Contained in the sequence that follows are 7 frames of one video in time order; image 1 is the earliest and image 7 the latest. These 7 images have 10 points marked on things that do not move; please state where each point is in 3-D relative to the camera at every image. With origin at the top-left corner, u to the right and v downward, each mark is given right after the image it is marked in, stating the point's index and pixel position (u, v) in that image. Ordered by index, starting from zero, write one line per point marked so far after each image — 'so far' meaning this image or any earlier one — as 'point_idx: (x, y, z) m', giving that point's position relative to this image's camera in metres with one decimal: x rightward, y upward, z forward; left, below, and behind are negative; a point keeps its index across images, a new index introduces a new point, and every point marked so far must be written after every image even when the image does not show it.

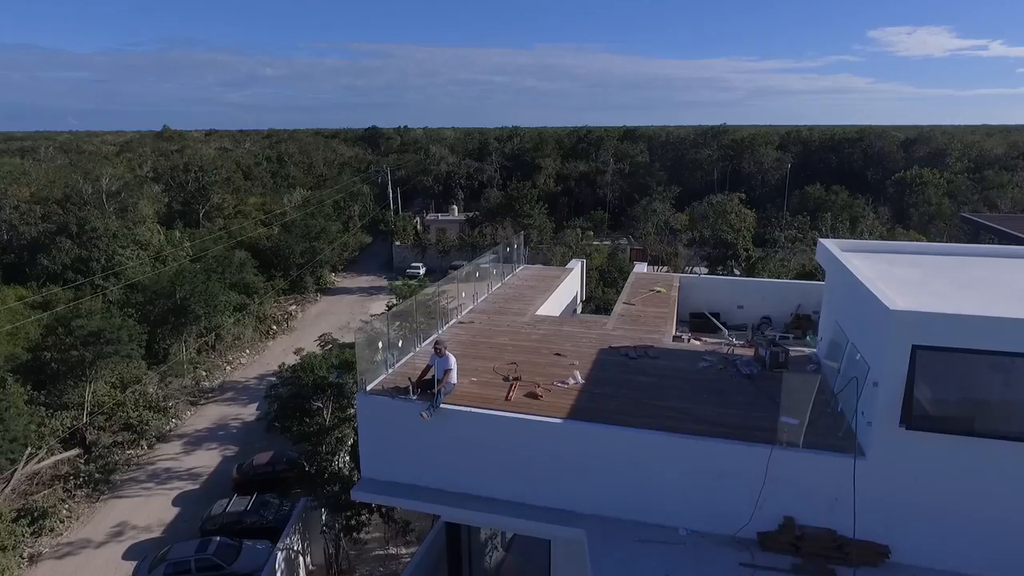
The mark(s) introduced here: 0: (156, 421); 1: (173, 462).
0: (-10.0, -3.7, +17.1) m
1: (-9.0, -4.6, +16.2) m
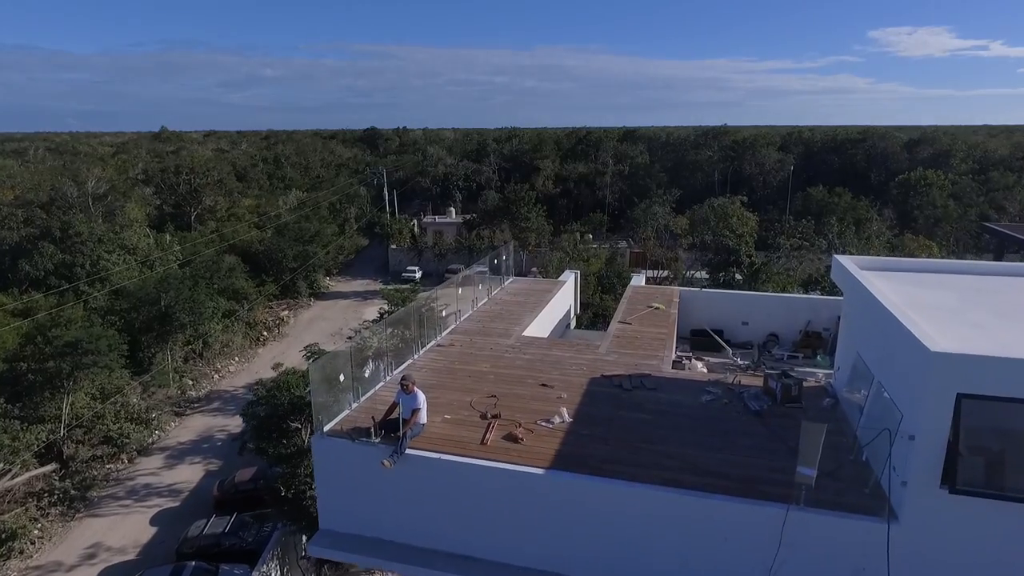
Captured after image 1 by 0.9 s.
0: (-10.1, -3.9, +16.5) m
1: (-9.2, -4.8, +15.6) m
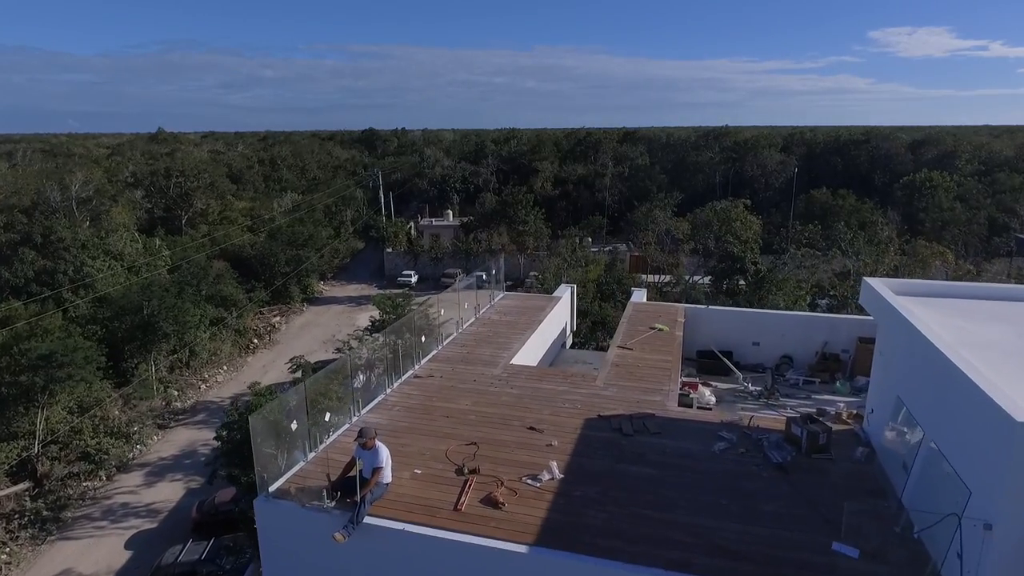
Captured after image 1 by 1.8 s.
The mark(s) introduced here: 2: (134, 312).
0: (-10.3, -4.2, +15.8) m
1: (-9.3, -5.1, +14.9) m
2: (-11.8, -0.8, +19.0) m
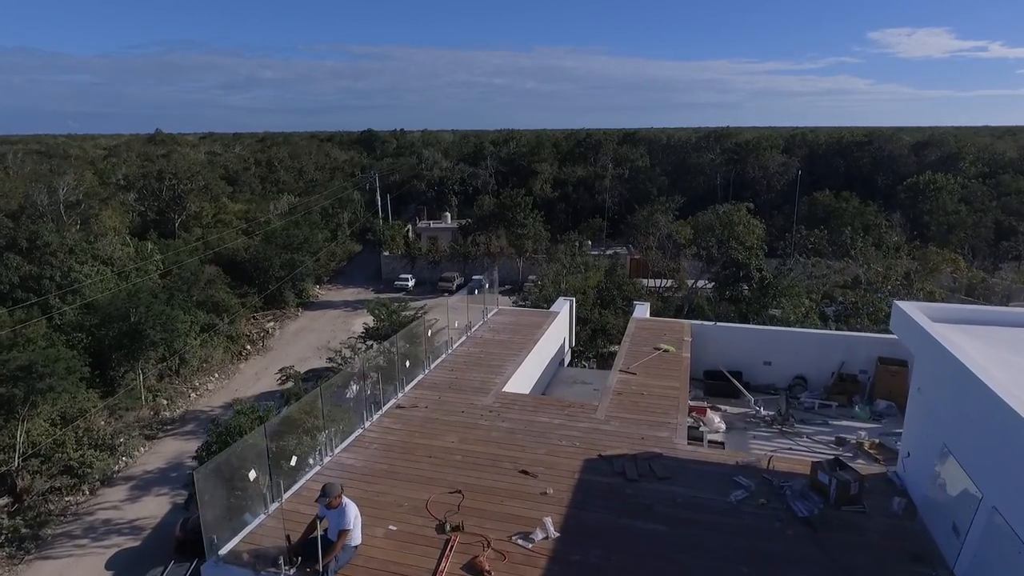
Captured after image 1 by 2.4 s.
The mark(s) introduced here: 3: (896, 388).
0: (-10.3, -4.4, +15.3) m
1: (-9.4, -5.3, +14.4) m
2: (-11.8, -1.0, +18.5) m
3: (+4.6, -1.2, +7.3) m
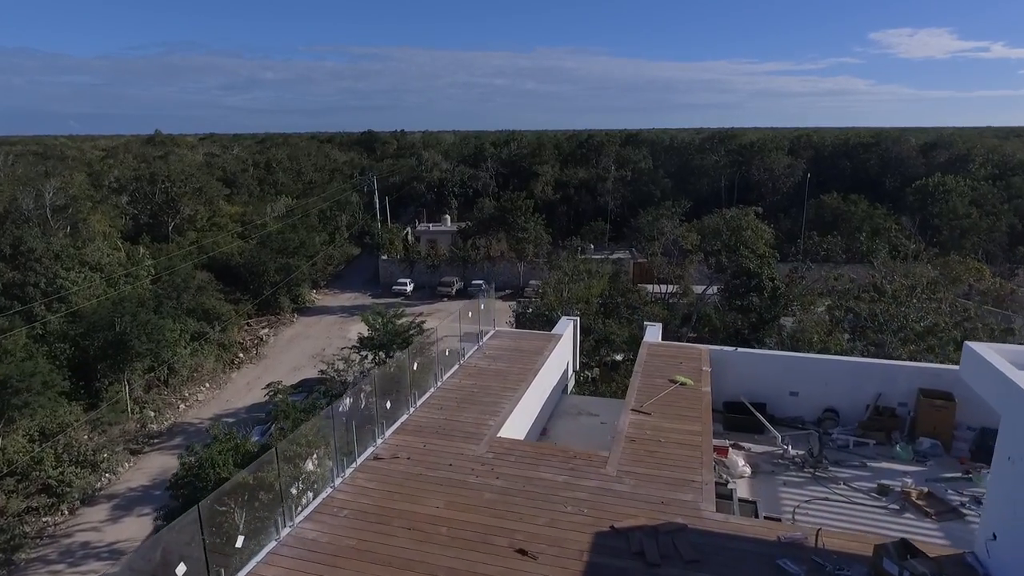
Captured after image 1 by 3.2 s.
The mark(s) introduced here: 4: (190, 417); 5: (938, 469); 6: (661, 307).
0: (-10.3, -4.6, +14.6) m
1: (-9.4, -5.5, +13.7) m
2: (-11.8, -1.2, +17.8) m
3: (+4.6, -1.5, +6.5) m
4: (-10.2, -4.1, +19.2) m
5: (+4.3, -1.8, +6.2) m
6: (+4.7, -0.7, +19.0) m
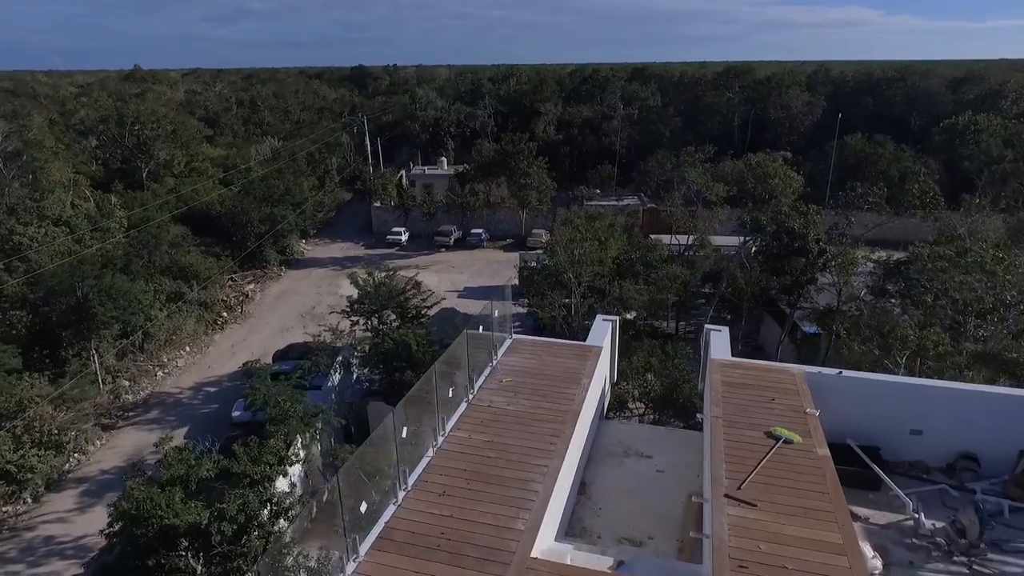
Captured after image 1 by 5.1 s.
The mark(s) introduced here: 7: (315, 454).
0: (-10.2, -3.8, +13.2) m
1: (-9.2, -4.8, +12.4) m
2: (-11.7, -0.1, +16.1) m
3: (+4.8, -1.4, +4.9) m
4: (-10.0, -2.8, +17.8) m
5: (+4.5, -1.8, +4.6) m
6: (+4.8, +0.6, +17.3) m
7: (-3.6, -3.0, +11.1) m
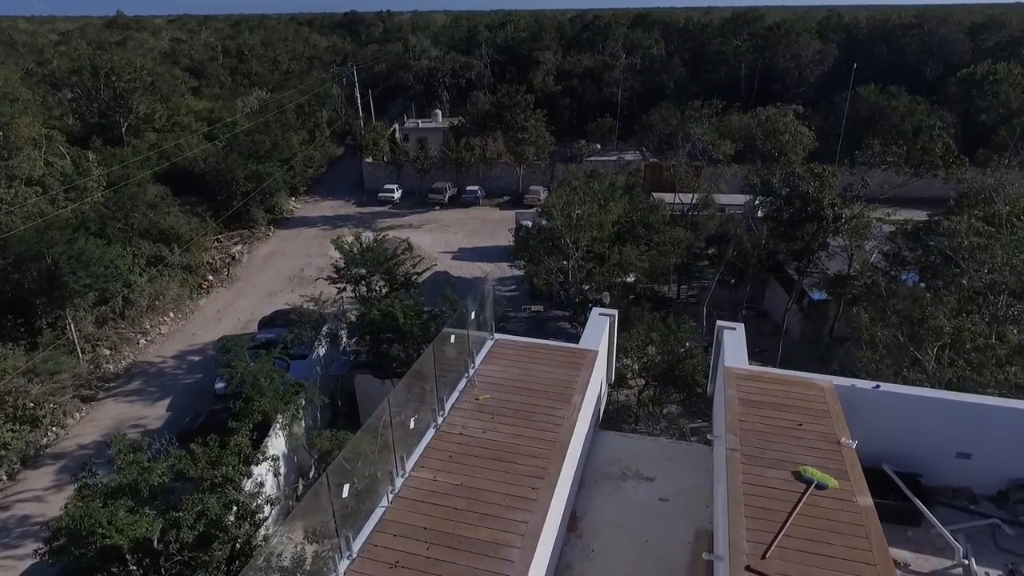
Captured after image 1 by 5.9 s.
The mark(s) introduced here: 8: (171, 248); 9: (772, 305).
0: (-10.3, -3.2, +12.7) m
1: (-9.3, -4.3, +12.0) m
2: (-11.8, +0.7, +15.2) m
3: (+4.6, -1.4, +4.3) m
4: (-10.2, -1.9, +17.2) m
5: (+4.4, -1.8, +4.0) m
6: (+4.7, +1.5, +16.4) m
7: (-3.7, -2.5, +10.5) m
8: (-11.1, +1.4, +19.9) m
9: (+7.1, -0.5, +16.6) m
